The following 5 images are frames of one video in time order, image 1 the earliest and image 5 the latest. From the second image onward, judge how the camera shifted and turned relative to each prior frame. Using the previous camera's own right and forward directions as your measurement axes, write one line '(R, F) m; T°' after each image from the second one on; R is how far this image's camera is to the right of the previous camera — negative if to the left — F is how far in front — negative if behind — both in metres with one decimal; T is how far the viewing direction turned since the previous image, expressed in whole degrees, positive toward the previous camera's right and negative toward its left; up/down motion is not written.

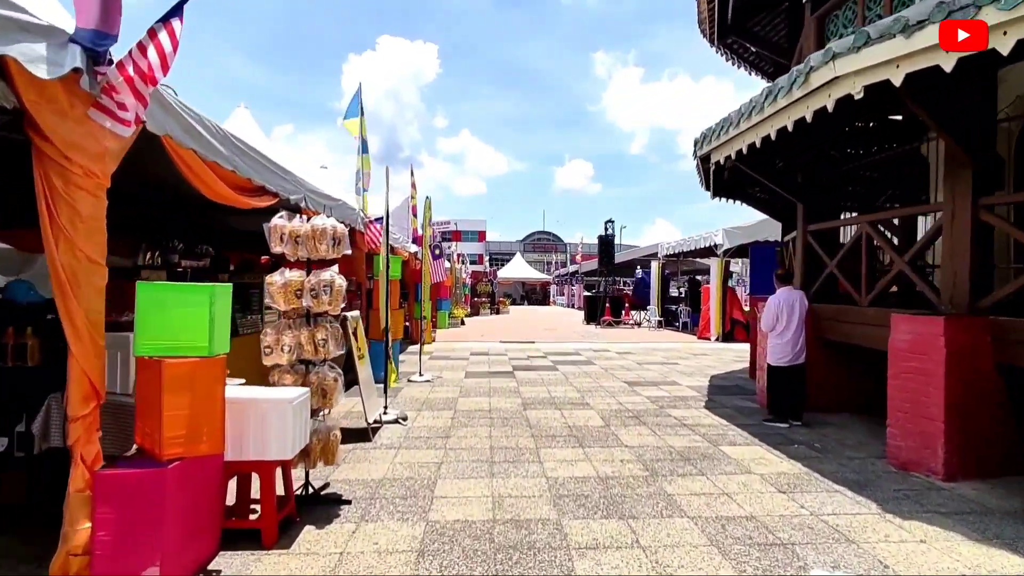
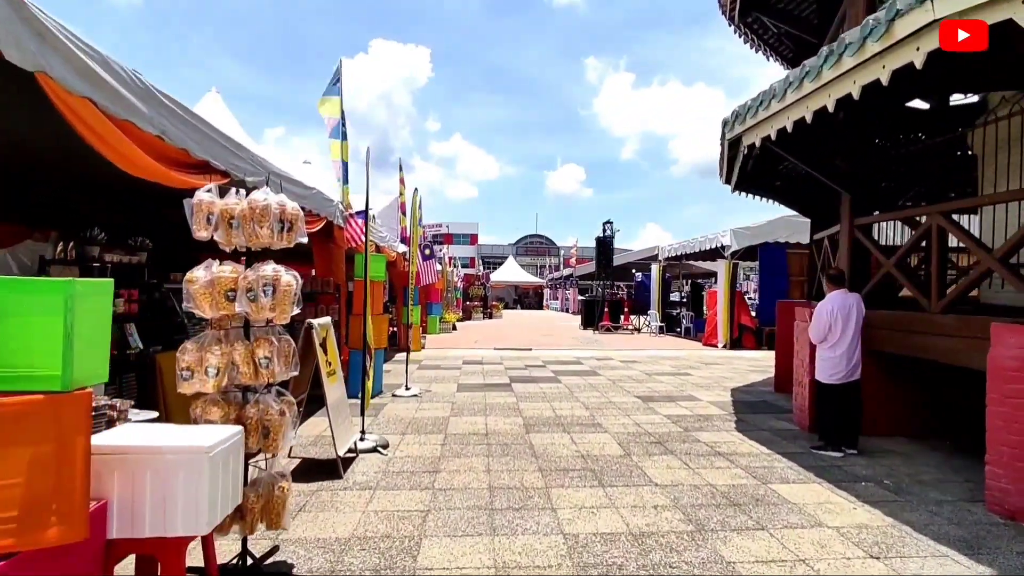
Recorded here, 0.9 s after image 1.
(-0.1, +1.0) m; +1°
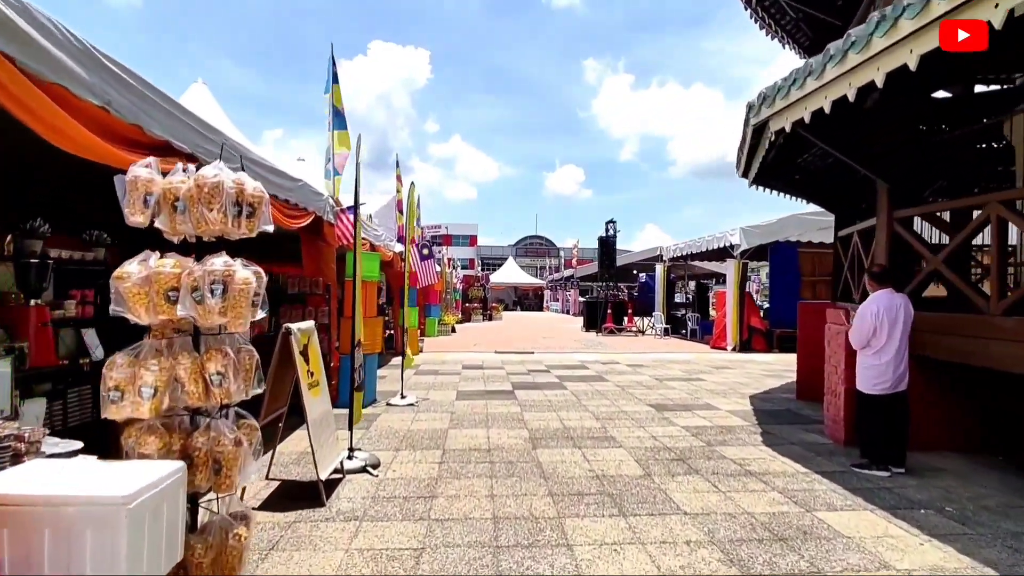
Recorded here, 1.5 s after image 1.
(0.0, +0.5) m; 0°
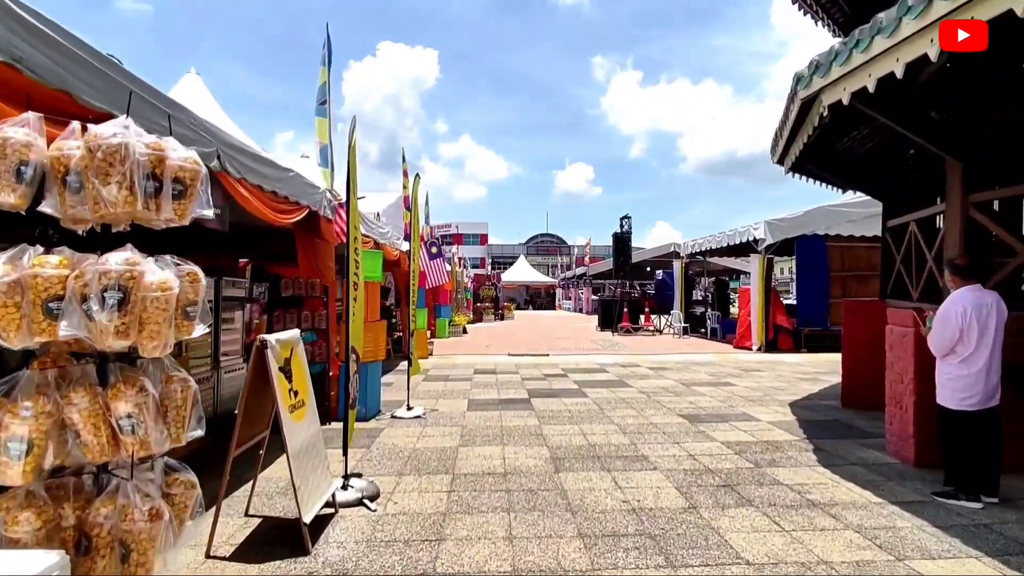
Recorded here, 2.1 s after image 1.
(0.0, +0.7) m; -1°
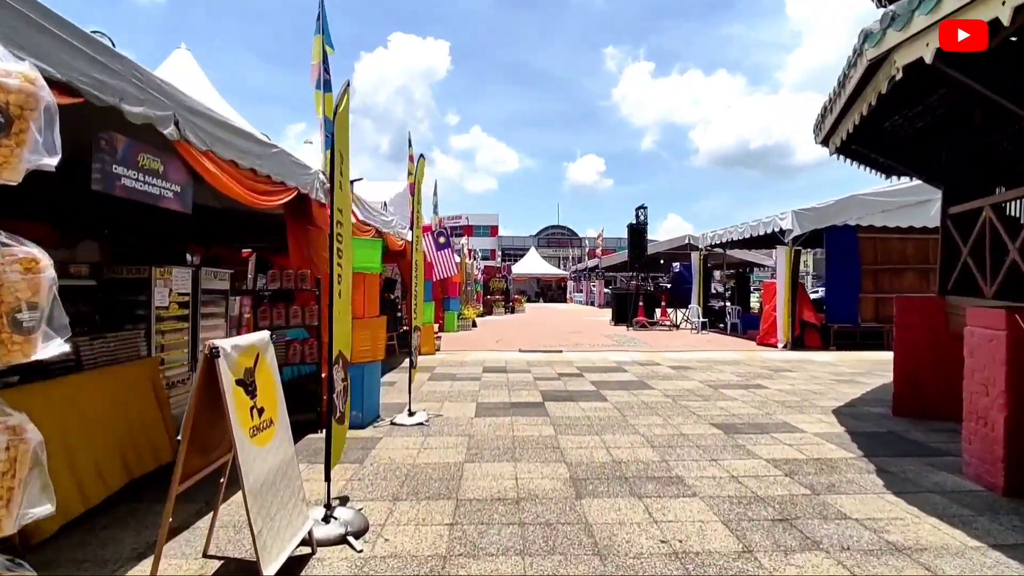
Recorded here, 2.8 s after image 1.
(0.0, +0.7) m; -1°
